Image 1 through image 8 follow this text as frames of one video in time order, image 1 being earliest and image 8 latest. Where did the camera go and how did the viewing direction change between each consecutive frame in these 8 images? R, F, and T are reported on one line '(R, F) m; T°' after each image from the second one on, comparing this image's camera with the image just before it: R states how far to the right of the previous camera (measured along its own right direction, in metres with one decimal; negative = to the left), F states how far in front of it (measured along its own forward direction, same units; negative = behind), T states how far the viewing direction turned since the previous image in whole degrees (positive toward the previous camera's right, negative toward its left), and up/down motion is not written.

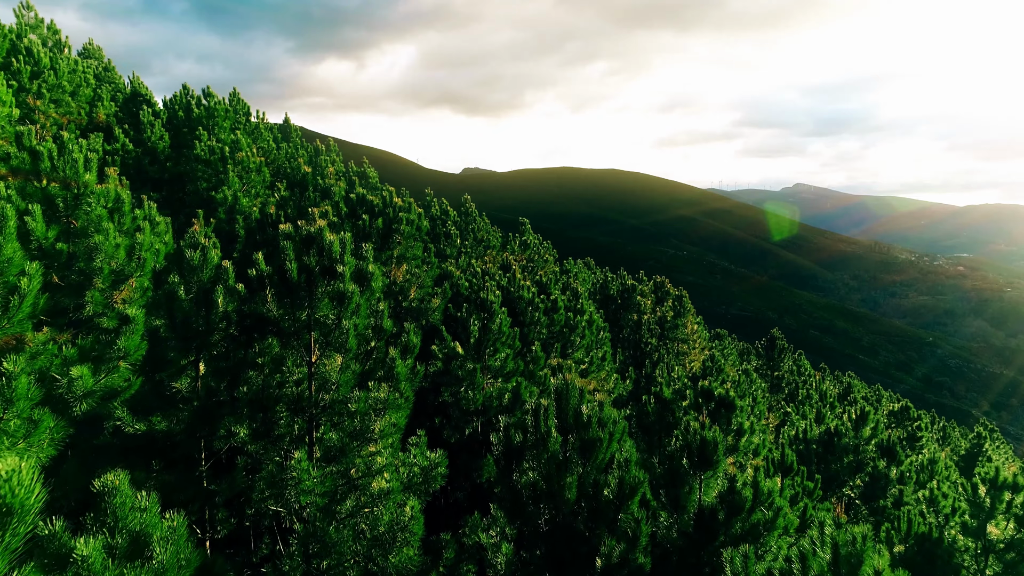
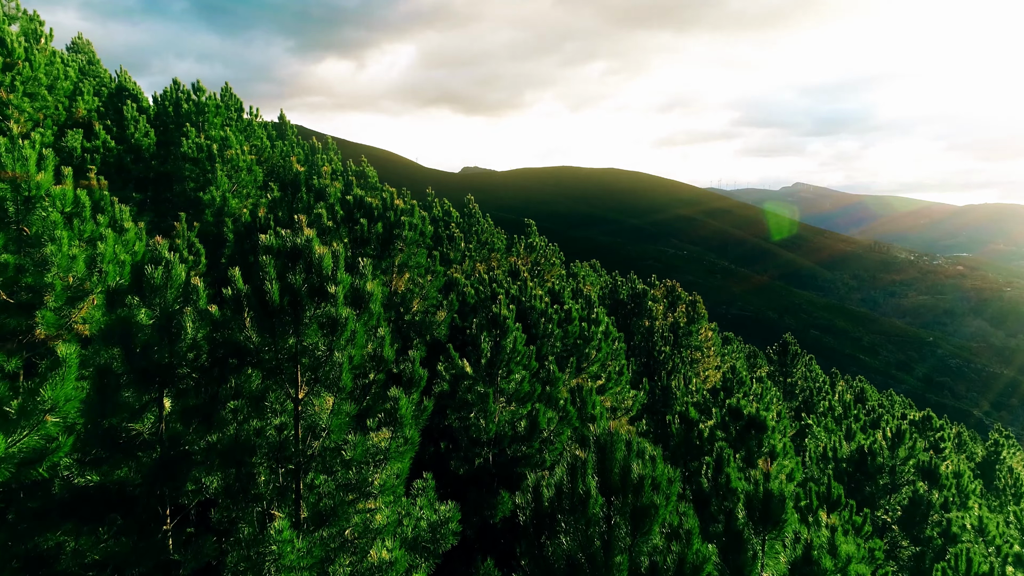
(-0.3, +1.6) m; 0°
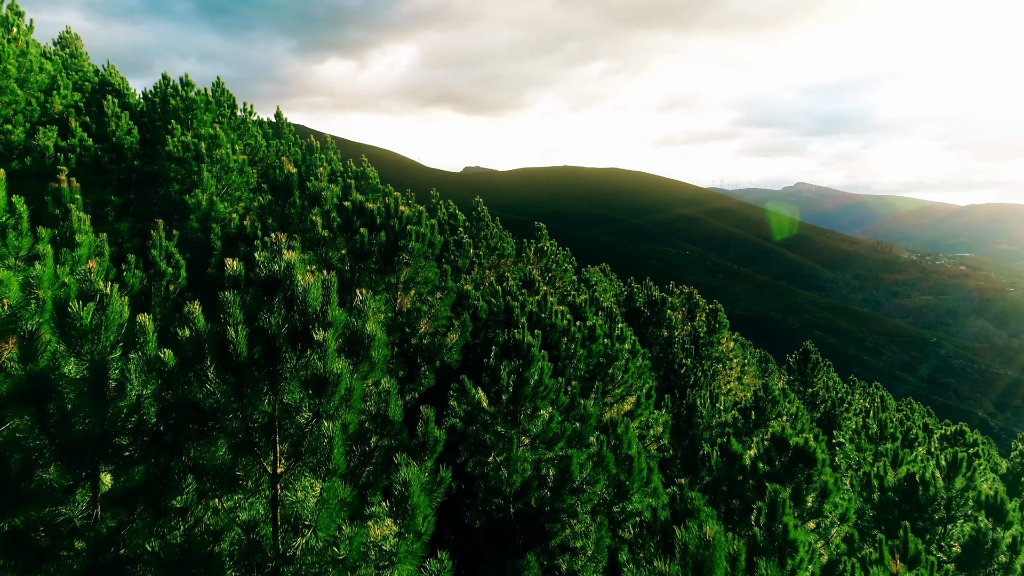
(-0.4, +1.9) m; 0°
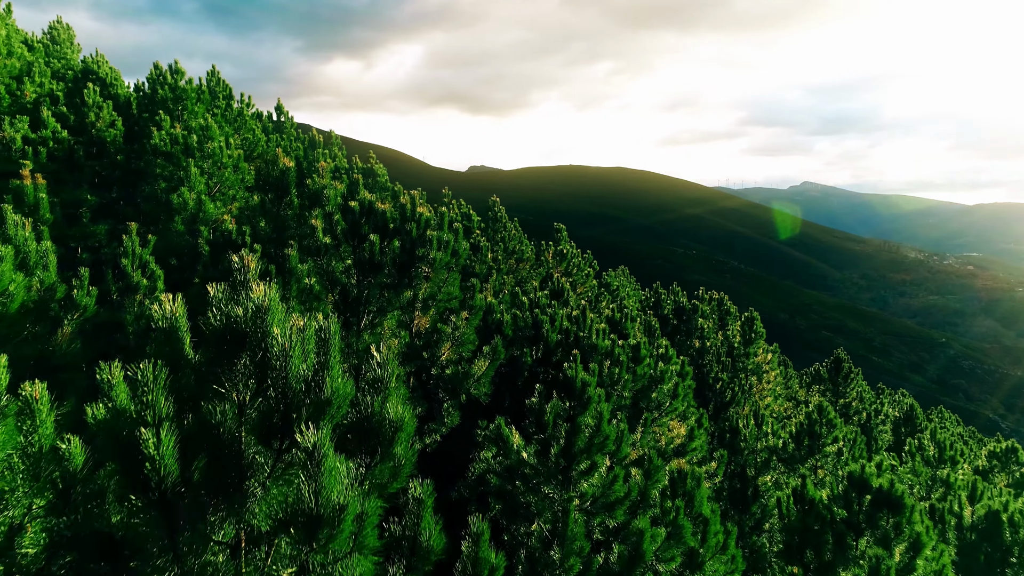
(-0.6, +2.3) m; 0°
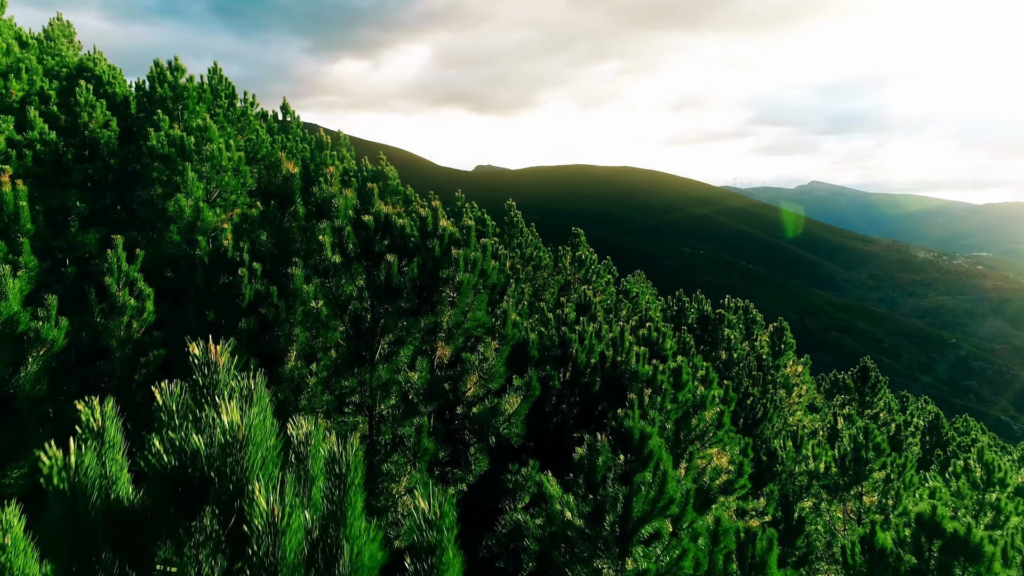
(-0.4, +1.4) m; -1°
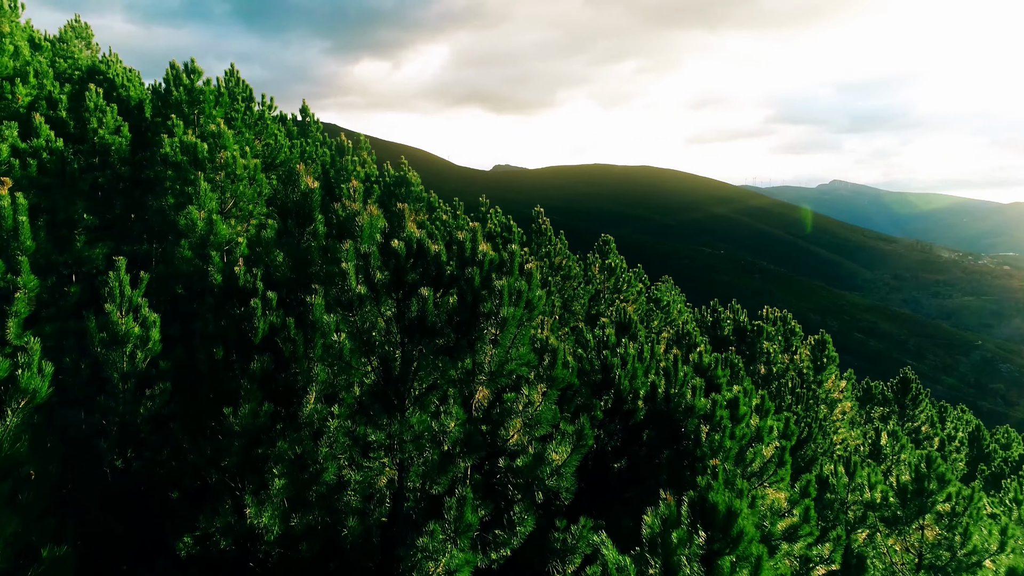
(-0.4, +1.2) m; -1°
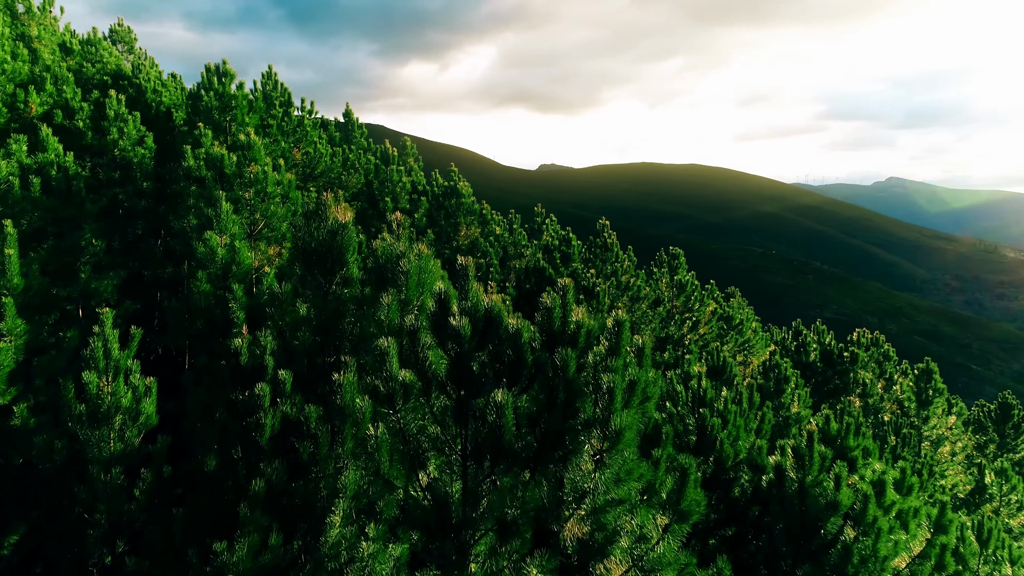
(-0.5, +2.4) m; -4°
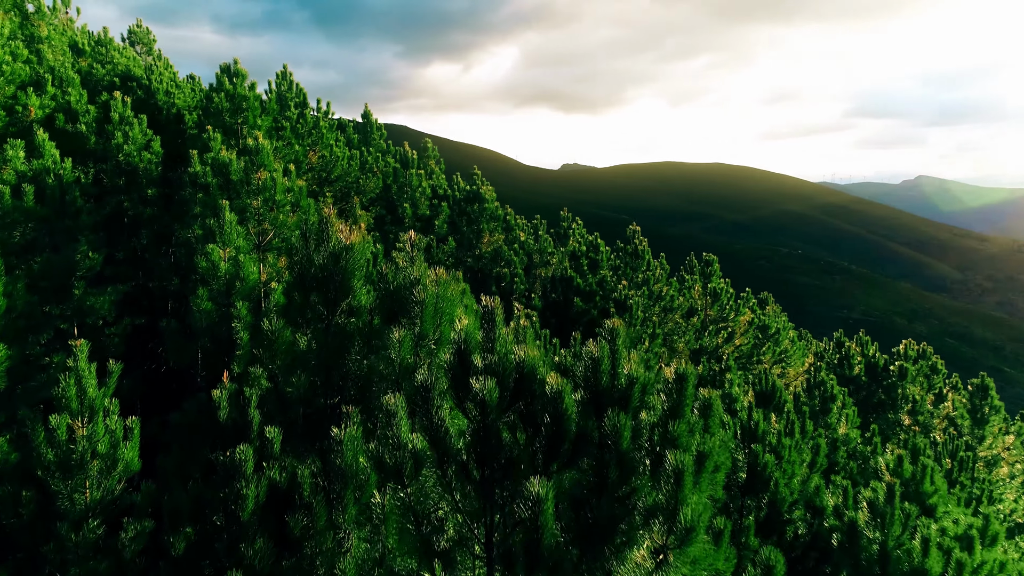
(-0.1, +1.1) m; -2°
